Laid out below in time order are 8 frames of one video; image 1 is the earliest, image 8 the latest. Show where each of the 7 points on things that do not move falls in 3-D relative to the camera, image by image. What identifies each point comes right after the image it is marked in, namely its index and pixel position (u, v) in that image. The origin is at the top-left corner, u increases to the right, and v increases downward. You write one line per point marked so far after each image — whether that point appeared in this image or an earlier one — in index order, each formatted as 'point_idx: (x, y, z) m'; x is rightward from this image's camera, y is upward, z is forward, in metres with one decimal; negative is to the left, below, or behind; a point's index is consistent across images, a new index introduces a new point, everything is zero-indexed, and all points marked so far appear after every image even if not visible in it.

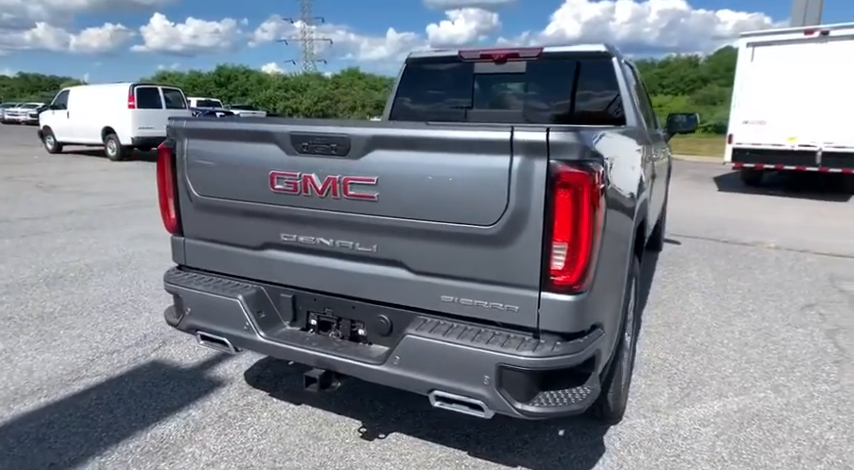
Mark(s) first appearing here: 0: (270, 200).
0: (-0.6, +0.1, +2.1) m
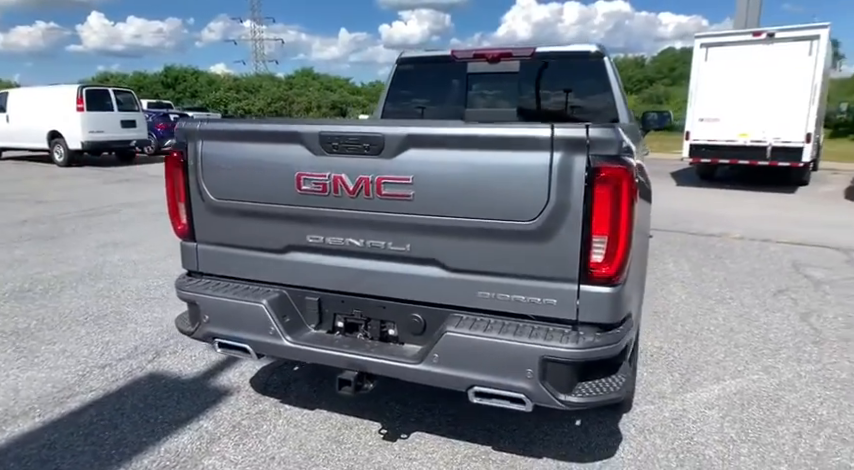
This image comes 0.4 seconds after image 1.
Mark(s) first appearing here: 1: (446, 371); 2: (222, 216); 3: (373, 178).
0: (-0.5, +0.1, +2.1) m
1: (+0.1, -0.5, +1.9) m
2: (-0.9, +0.1, +2.3) m
3: (-0.2, +0.2, +1.9) m
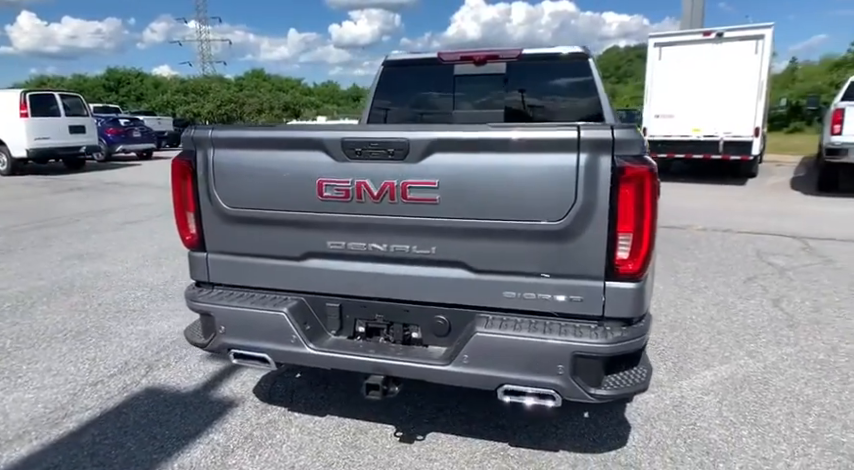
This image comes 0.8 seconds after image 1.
0: (-0.4, +0.1, +2.1) m
1: (+0.2, -0.5, +1.9) m
2: (-0.8, 0.0, +2.2) m
3: (-0.1, +0.2, +1.9) m
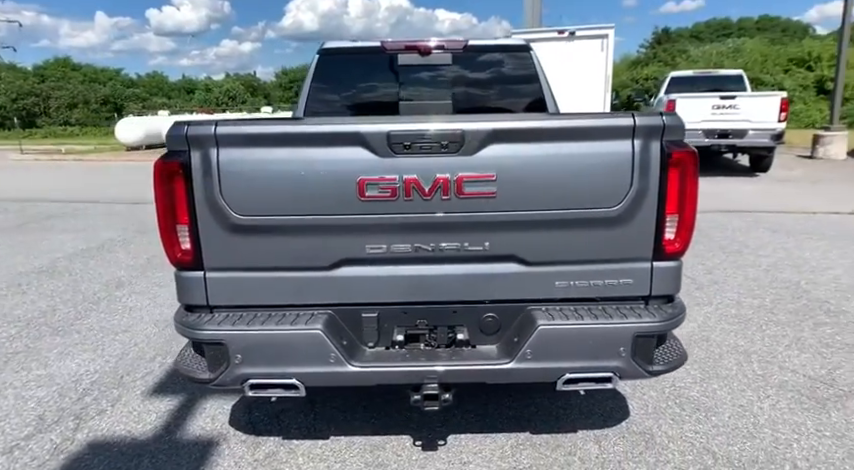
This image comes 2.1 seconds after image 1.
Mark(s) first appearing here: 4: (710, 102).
0: (-0.3, +0.1, +1.9) m
1: (+0.4, -0.5, +1.9) m
2: (-0.7, 0.0, +1.9) m
3: (+0.1, +0.2, +1.8) m
4: (+6.0, +2.8, +11.0) m
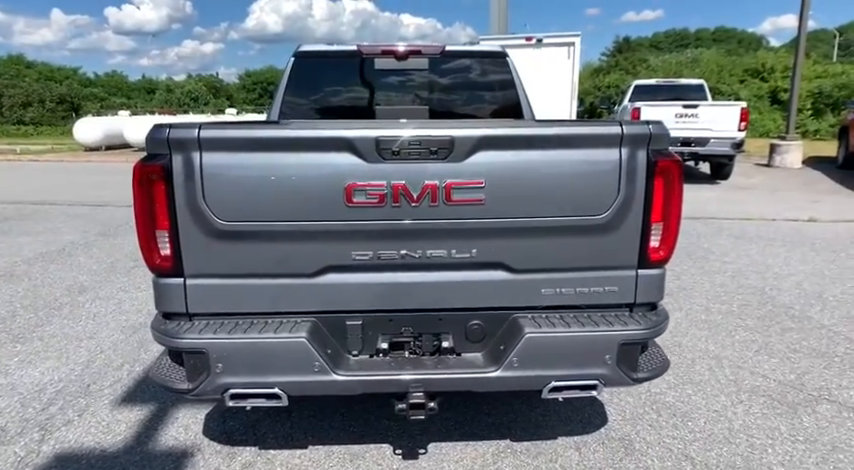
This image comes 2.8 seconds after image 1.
0: (-0.3, +0.1, +1.8) m
1: (+0.4, -0.5, +1.9) m
2: (-0.7, 0.0, +1.8) m
3: (+0.1, +0.2, +1.8) m
4: (+5.4, +2.7, +11.3) m
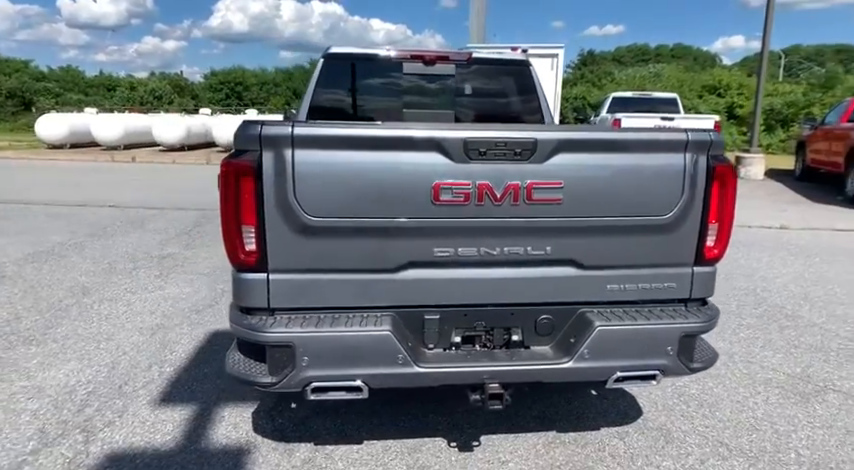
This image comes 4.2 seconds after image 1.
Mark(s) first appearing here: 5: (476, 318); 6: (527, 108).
0: (0.0, +0.1, +1.9) m
1: (+0.7, -0.5, +2.0) m
2: (-0.4, 0.0, +1.9) m
3: (+0.4, +0.2, +1.9) m
4: (+5.1, +2.6, +11.8) m
5: (+0.2, -0.3, +2.1) m
6: (+0.8, +1.0, +4.2) m
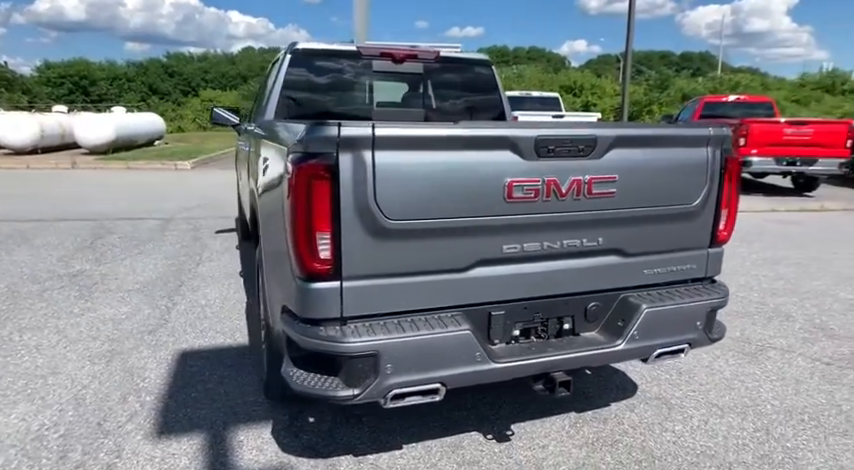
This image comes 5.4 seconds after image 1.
0: (+0.3, +0.1, +1.9) m
1: (+0.9, -0.5, +2.2) m
2: (-0.1, 0.0, +1.8) m
3: (+0.6, +0.2, +2.0) m
4: (+3.0, +2.8, +12.7) m
5: (+0.4, -0.3, +2.1) m
6: (+0.5, +1.1, +4.3) m
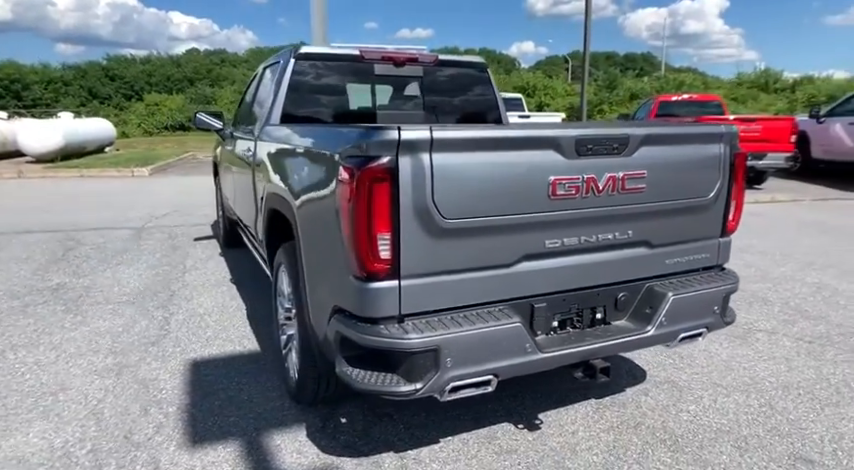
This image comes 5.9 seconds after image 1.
0: (+0.5, +0.1, +2.0) m
1: (+1.1, -0.4, +2.3) m
2: (+0.1, 0.0, +1.9) m
3: (+0.8, +0.2, +2.1) m
4: (+2.2, +2.9, +12.9) m
5: (+0.6, -0.3, +2.2) m
6: (+0.5, +1.1, +4.5) m
